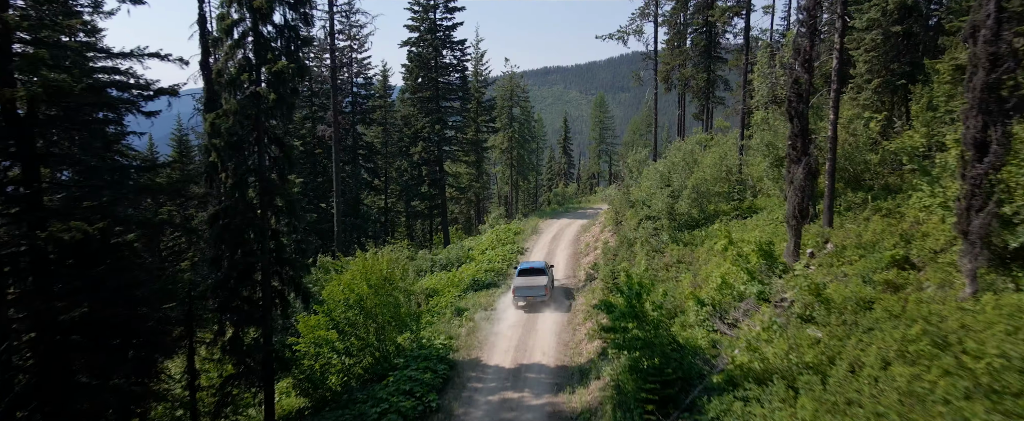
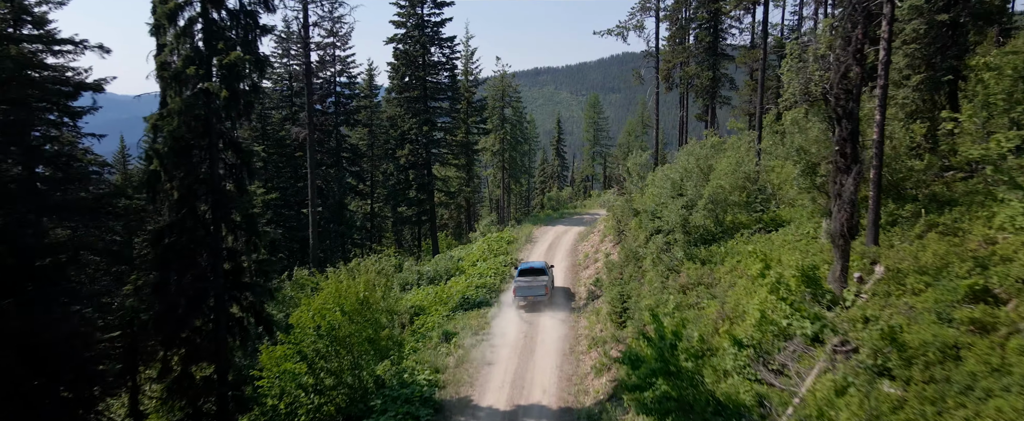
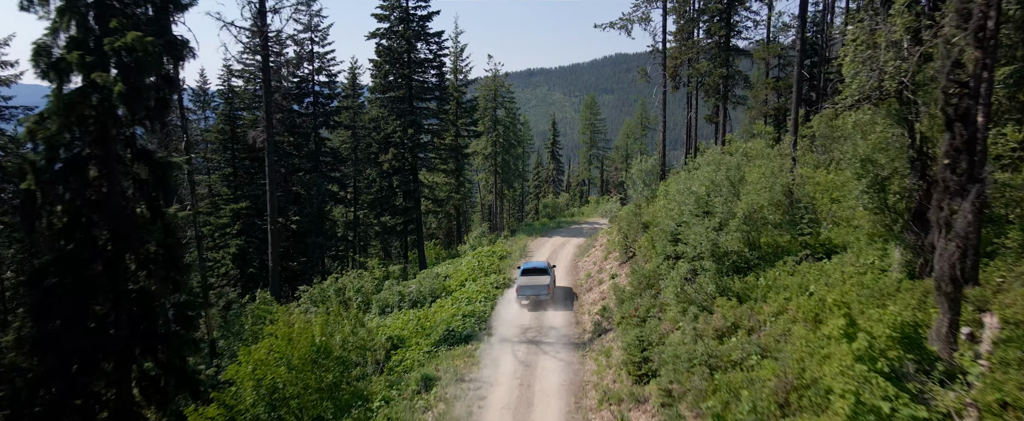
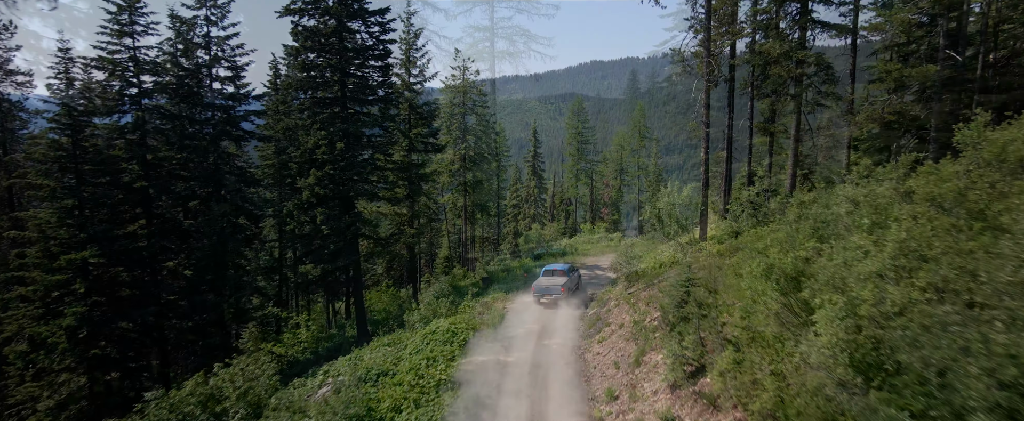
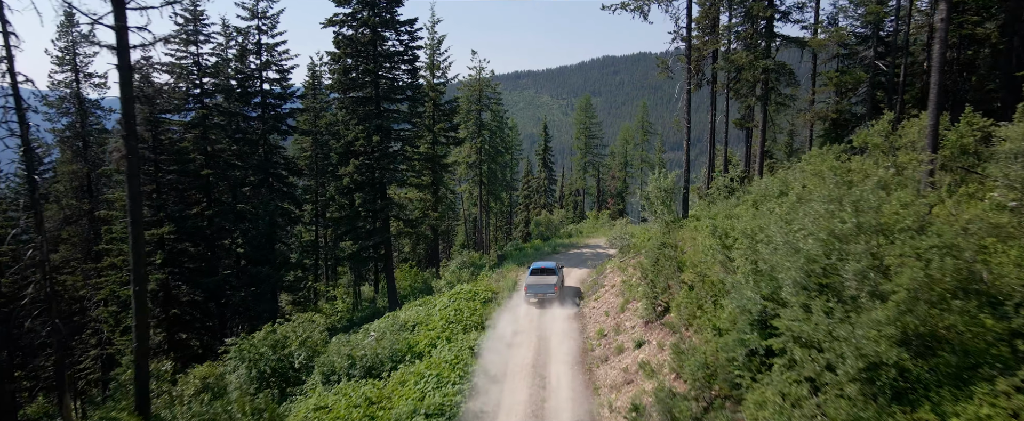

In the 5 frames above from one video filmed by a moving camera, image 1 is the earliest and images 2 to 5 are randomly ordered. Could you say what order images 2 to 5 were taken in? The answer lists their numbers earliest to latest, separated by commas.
2, 3, 5, 4
